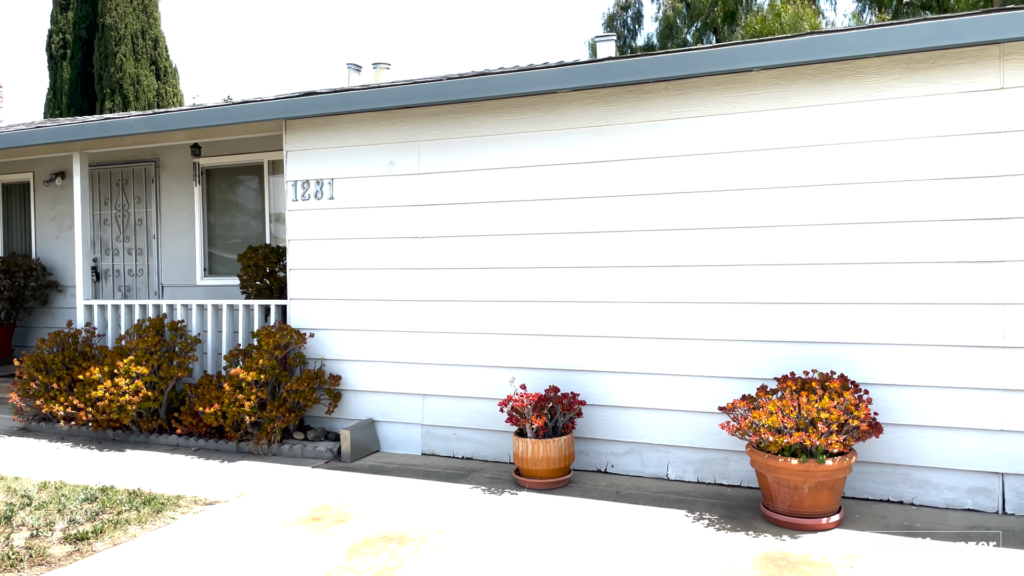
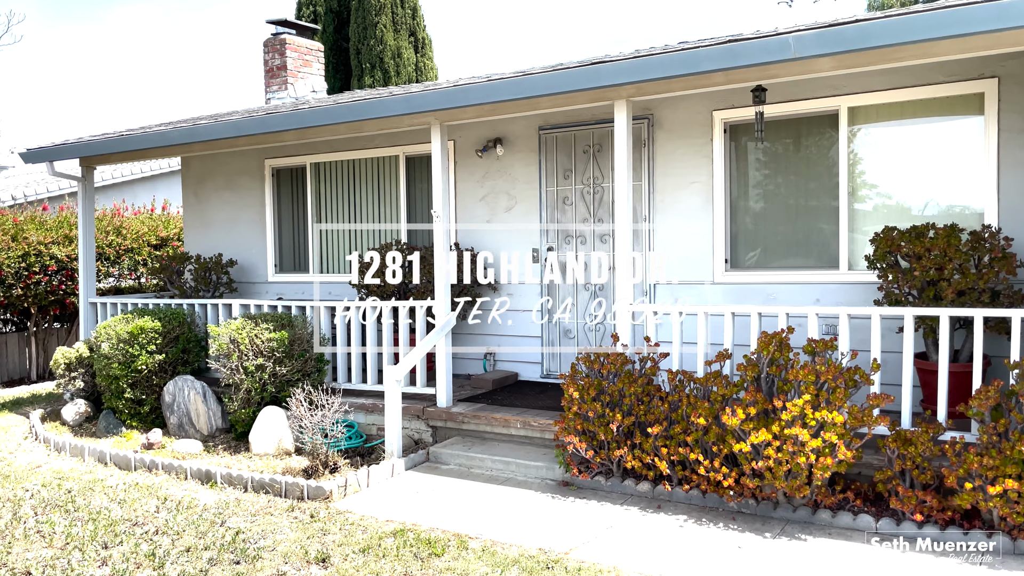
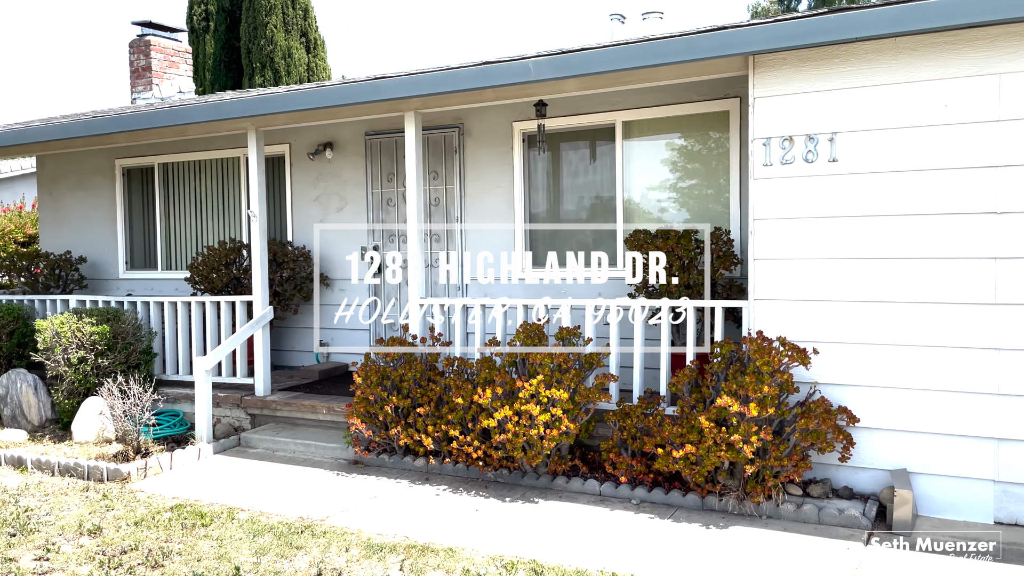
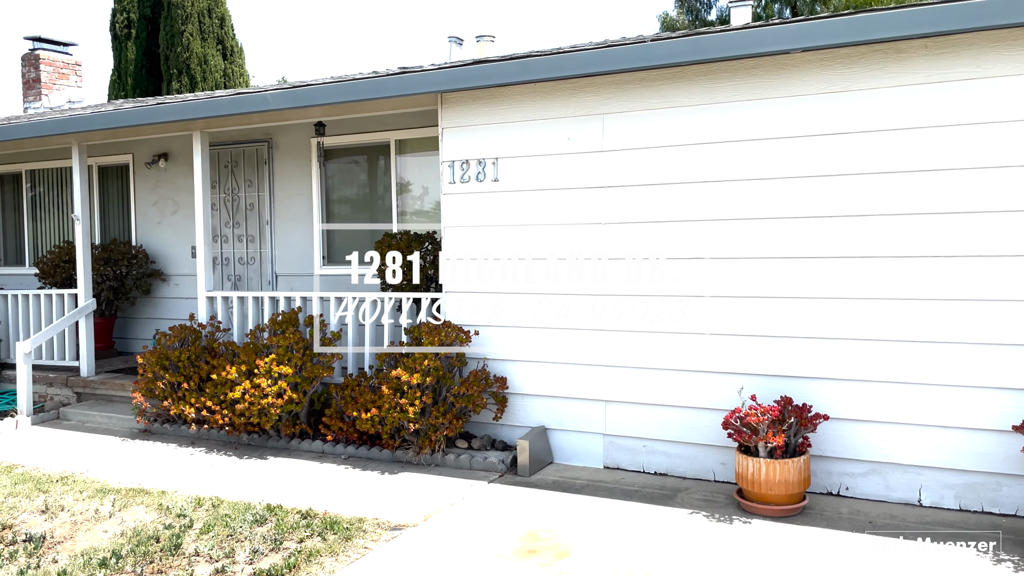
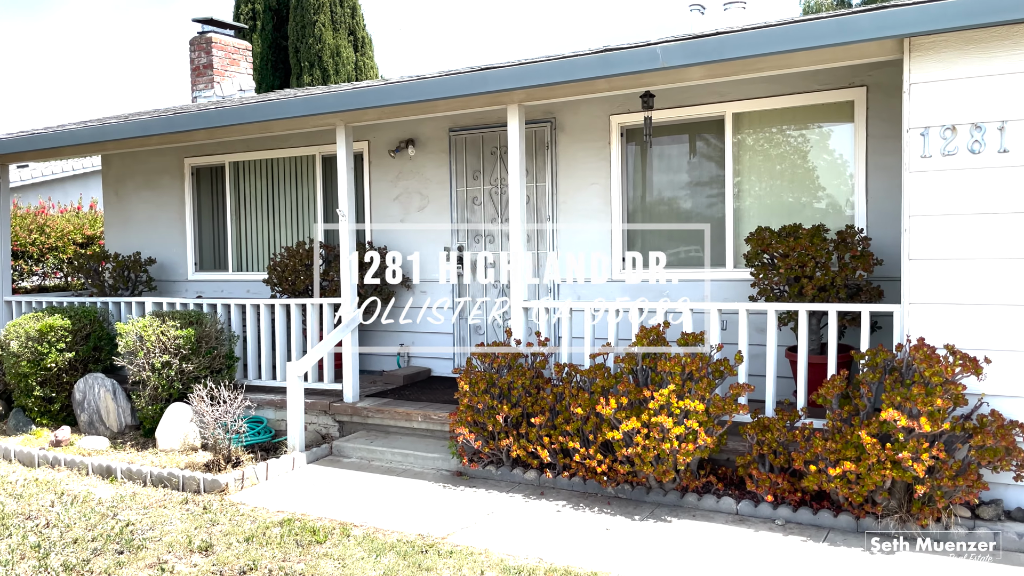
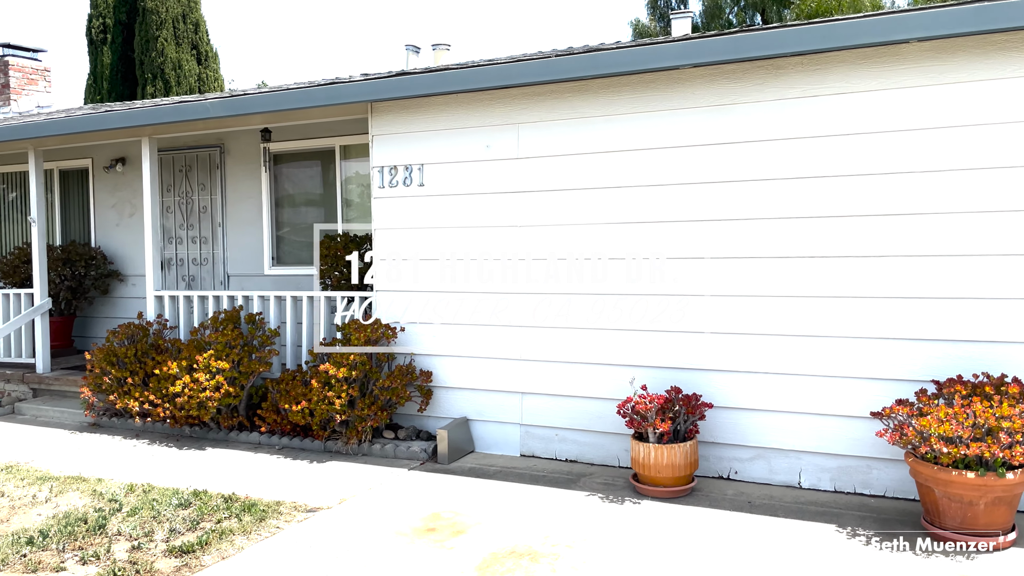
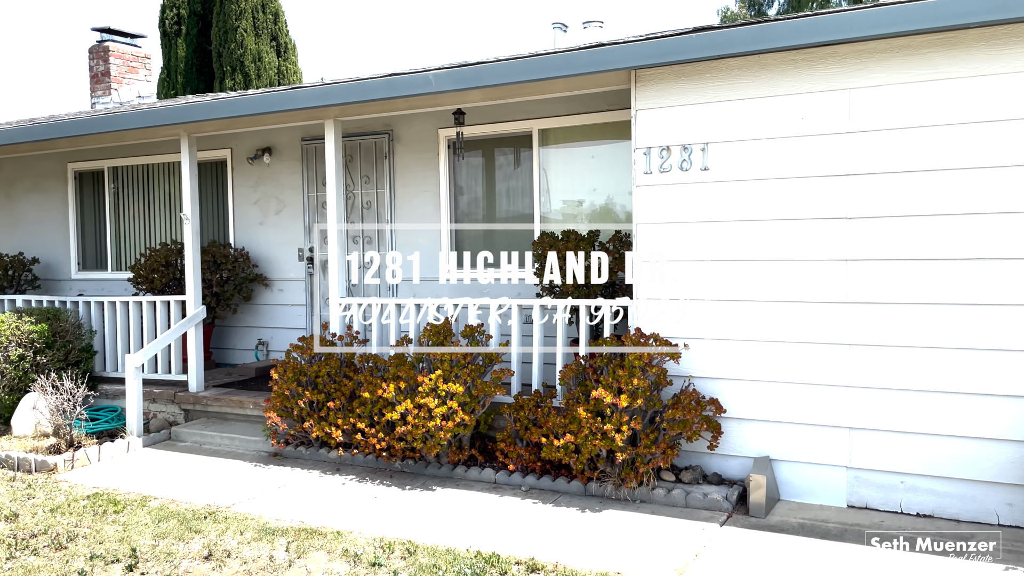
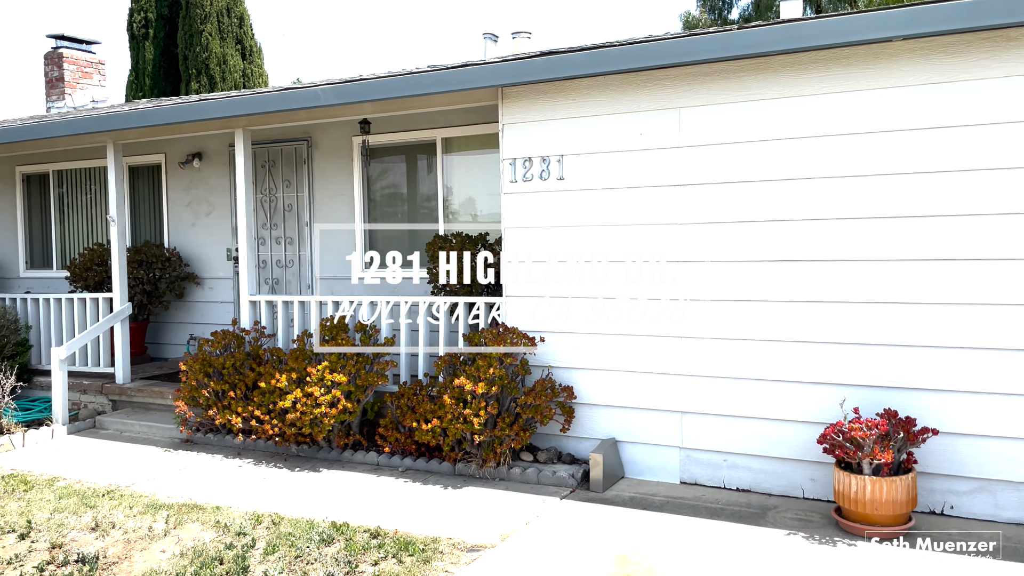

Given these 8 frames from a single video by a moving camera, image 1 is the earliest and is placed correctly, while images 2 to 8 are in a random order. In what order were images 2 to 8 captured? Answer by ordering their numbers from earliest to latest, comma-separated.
6, 4, 8, 7, 3, 5, 2
